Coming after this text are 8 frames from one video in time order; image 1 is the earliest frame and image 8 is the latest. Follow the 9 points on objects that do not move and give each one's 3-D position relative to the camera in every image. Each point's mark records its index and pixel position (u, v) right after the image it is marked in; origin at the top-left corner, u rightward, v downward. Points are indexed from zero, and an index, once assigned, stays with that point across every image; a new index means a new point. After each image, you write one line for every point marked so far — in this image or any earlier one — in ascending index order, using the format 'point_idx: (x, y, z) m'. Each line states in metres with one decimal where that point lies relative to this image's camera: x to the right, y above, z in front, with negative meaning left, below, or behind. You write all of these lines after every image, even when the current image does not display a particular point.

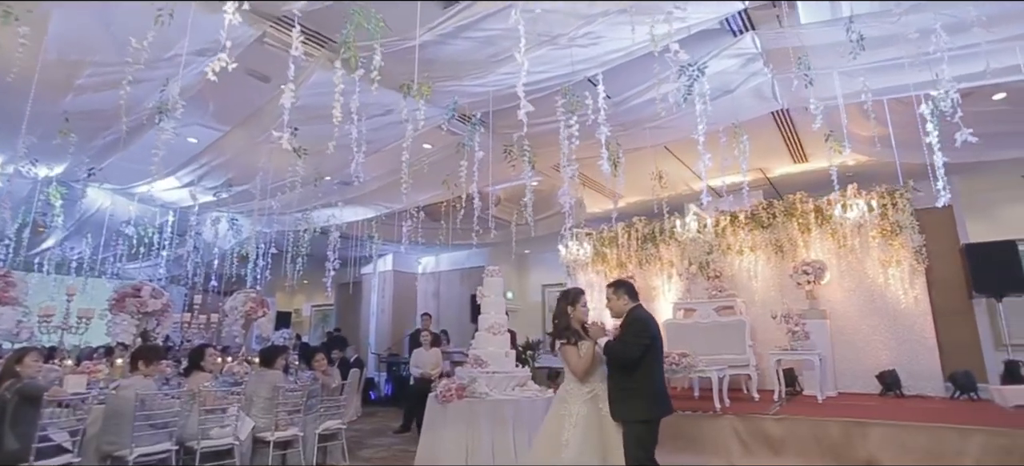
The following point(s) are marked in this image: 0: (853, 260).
0: (+4.9, -0.4, +7.2) m
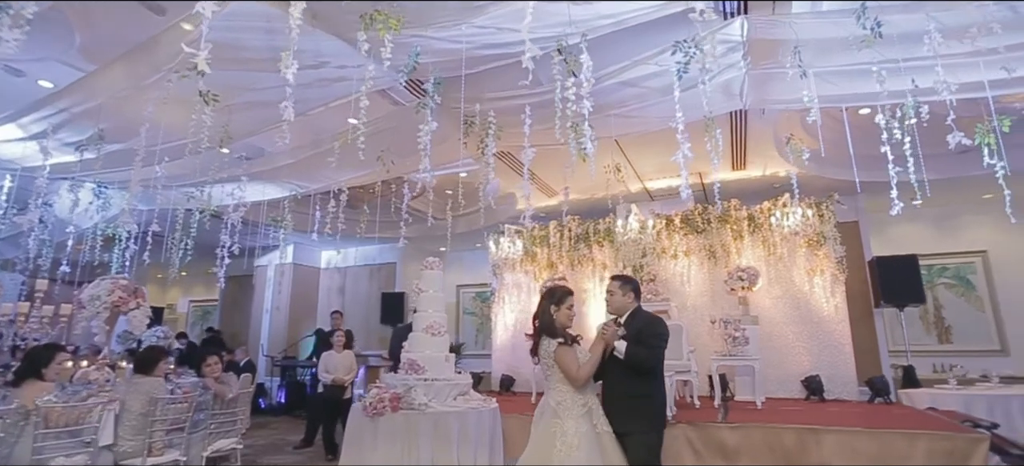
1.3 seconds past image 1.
0: (+4.0, -0.5, +7.5) m
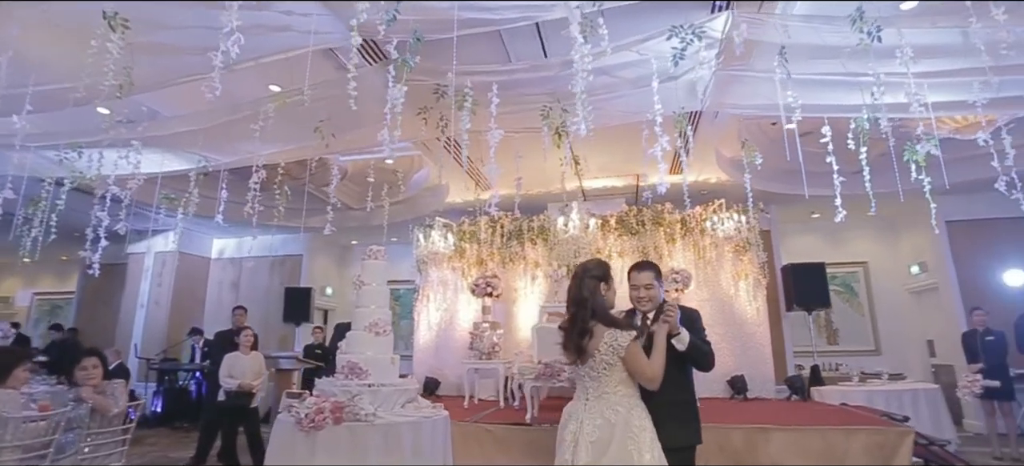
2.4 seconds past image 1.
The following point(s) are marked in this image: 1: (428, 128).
0: (+3.0, -0.6, +7.8) m
1: (-0.8, +1.0, +4.9) m
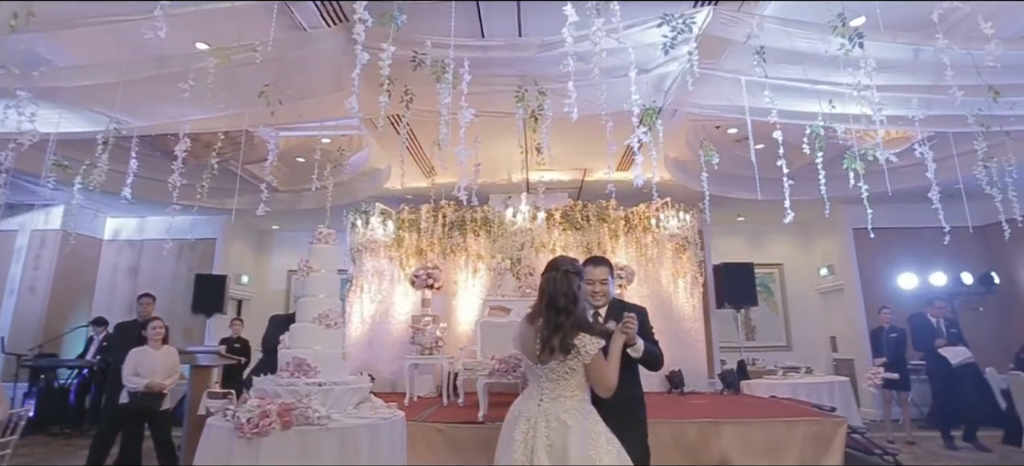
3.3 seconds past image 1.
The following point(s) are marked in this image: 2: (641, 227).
0: (+2.1, -0.5, +7.9) m
1: (-1.1, +1.1, +4.5) m
2: (+2.0, +0.1, +7.9) m
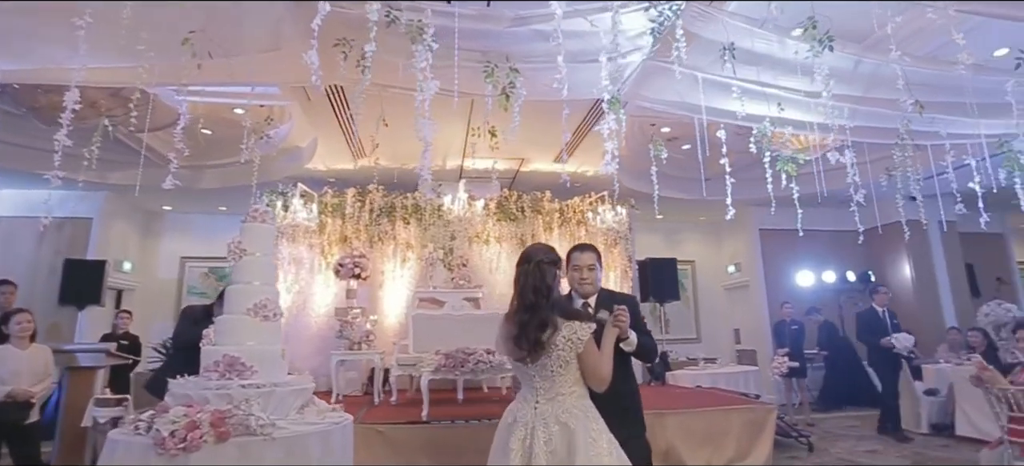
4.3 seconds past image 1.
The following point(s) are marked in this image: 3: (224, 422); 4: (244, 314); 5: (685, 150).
0: (+1.1, -0.4, +8.0) m
1: (-1.4, +1.3, +4.0) m
2: (+1.0, +0.2, +8.0) m
3: (-1.5, -1.0, +2.7) m
4: (-1.7, -0.5, +3.2) m
5: (+2.7, +1.3, +8.0) m
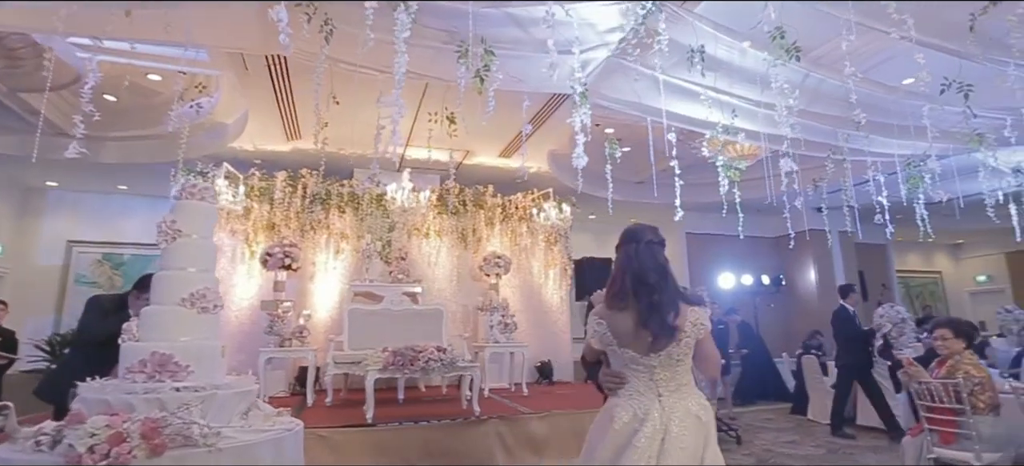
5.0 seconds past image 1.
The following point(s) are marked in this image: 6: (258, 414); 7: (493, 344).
0: (+0.2, -0.4, +7.9) m
1: (-1.6, +1.4, +3.6) m
2: (+0.1, +0.2, +7.9) m
3: (-1.5, -0.9, +2.3) m
4: (-1.8, -0.4, +2.8) m
5: (+1.8, +1.3, +8.2) m
6: (-1.5, -1.0, +2.9) m
7: (-0.2, -1.4, +6.4) m
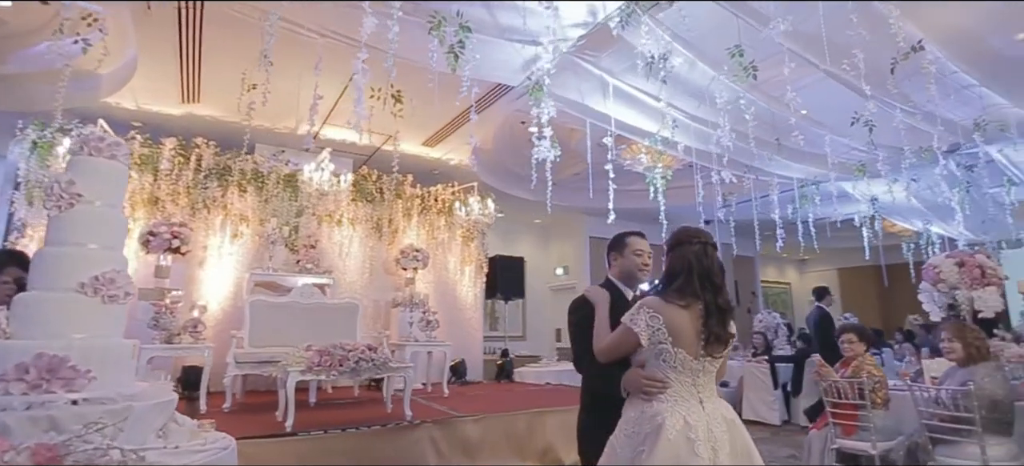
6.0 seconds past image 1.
0: (-1.0, -0.3, +7.6) m
1: (-1.7, +1.5, +3.0) m
2: (-1.1, +0.3, +7.5) m
3: (-1.5, -0.8, +1.7) m
4: (-1.8, -0.3, +2.2) m
5: (+0.6, +1.3, +8.3) m
6: (-1.5, -0.9, +2.3) m
7: (-1.2, -1.3, +6.1) m
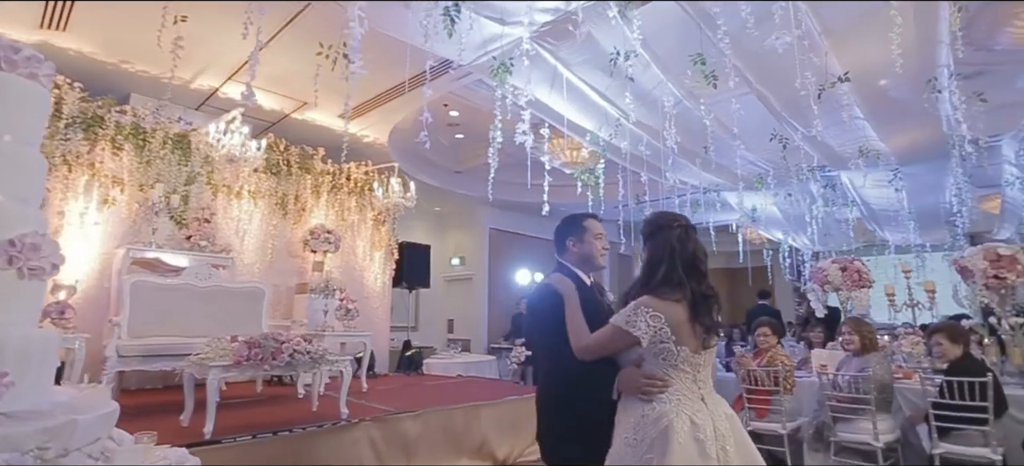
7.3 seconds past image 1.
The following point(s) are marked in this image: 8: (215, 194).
0: (-2.2, -0.1, +7.0) m
1: (-1.6, +1.7, +2.4) m
2: (-2.2, +0.6, +6.9) m
3: (-1.2, -0.6, +1.2) m
4: (-1.6, -0.1, +1.5) m
5: (-0.7, +1.5, +8.1) m
6: (-1.4, -0.7, +1.8) m
7: (-2.0, -1.1, +5.5) m
8: (-3.3, +0.5, +5.7) m
